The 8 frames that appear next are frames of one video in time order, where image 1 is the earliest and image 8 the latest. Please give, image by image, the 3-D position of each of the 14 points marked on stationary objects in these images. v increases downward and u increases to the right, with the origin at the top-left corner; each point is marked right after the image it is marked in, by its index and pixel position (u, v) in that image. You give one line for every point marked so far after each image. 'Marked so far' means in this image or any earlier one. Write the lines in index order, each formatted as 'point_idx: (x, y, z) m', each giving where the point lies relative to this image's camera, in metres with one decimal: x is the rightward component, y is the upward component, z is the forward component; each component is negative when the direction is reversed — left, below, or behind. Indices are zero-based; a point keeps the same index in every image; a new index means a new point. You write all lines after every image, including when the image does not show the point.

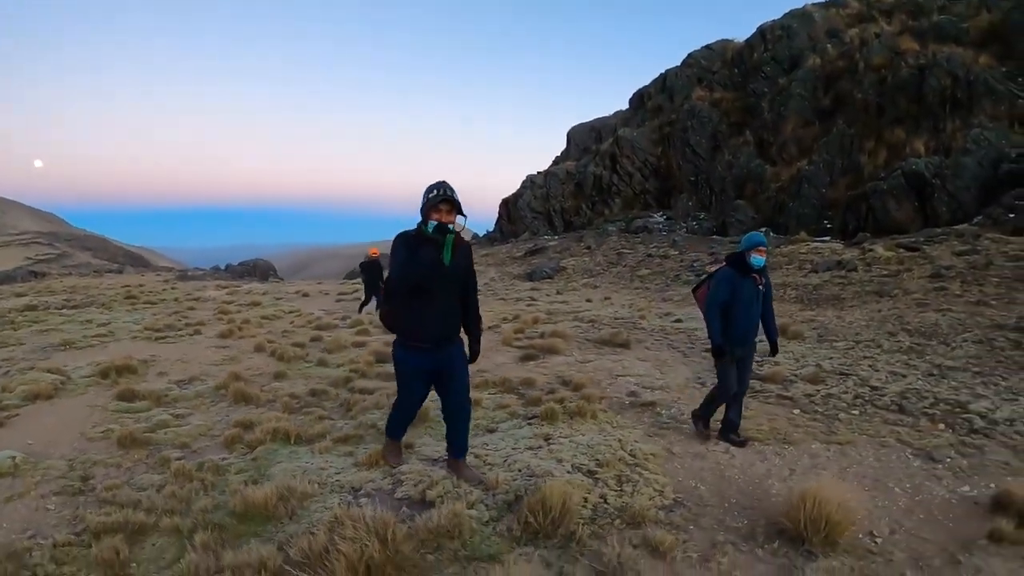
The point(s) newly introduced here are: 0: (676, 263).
0: (+2.6, +0.2, +15.9) m
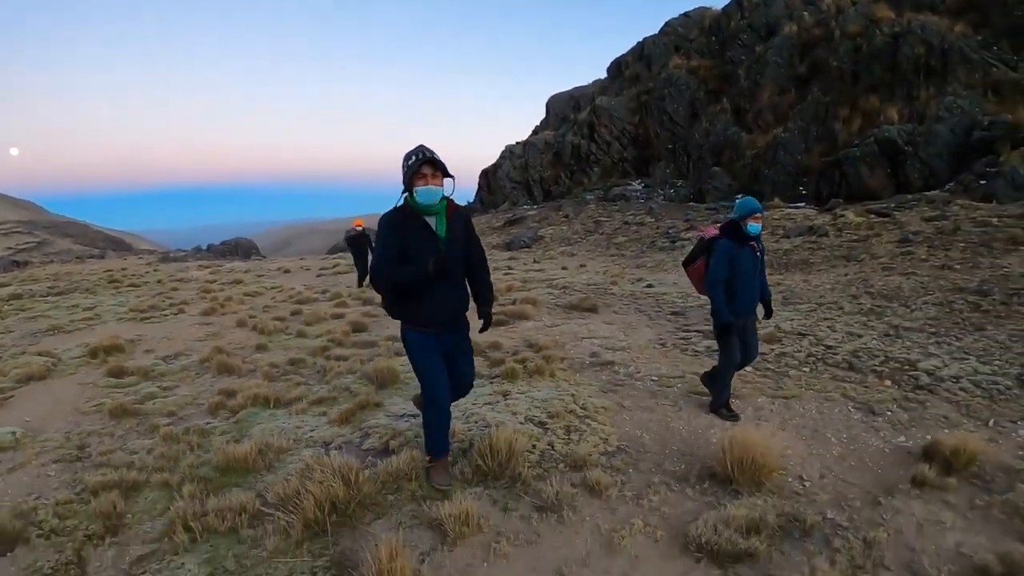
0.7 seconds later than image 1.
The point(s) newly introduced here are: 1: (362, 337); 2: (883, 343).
0: (+2.6, +1.1, +16.1) m
1: (-1.6, -0.5, +8.5) m
2: (+3.5, -0.5, +8.0) m
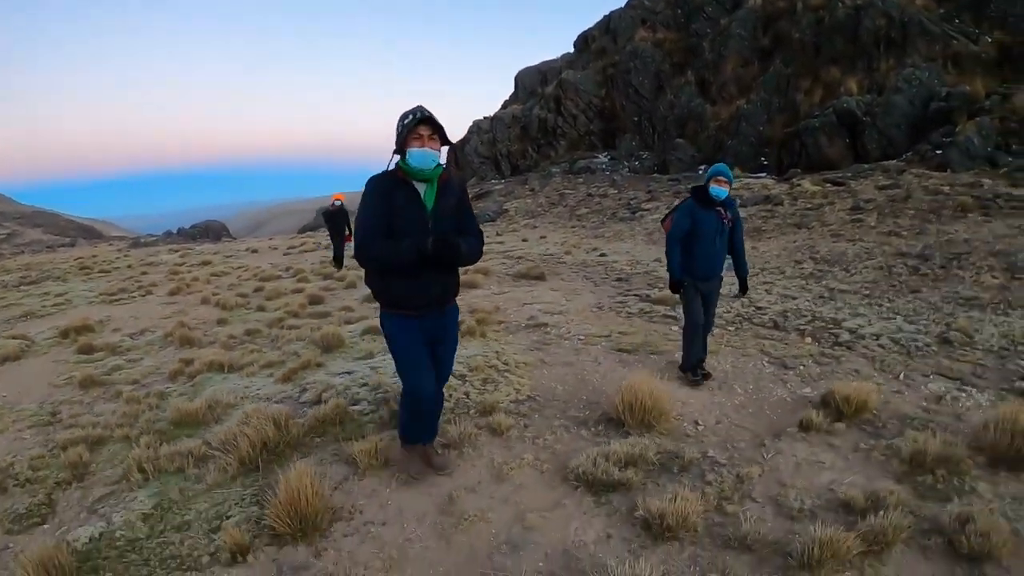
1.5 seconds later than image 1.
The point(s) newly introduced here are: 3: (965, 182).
0: (+1.9, +1.6, +16.5) m
1: (-2.0, -0.2, +9.0) m
2: (+3.0, -0.2, +8.6) m
3: (+7.6, +1.9, +14.2) m
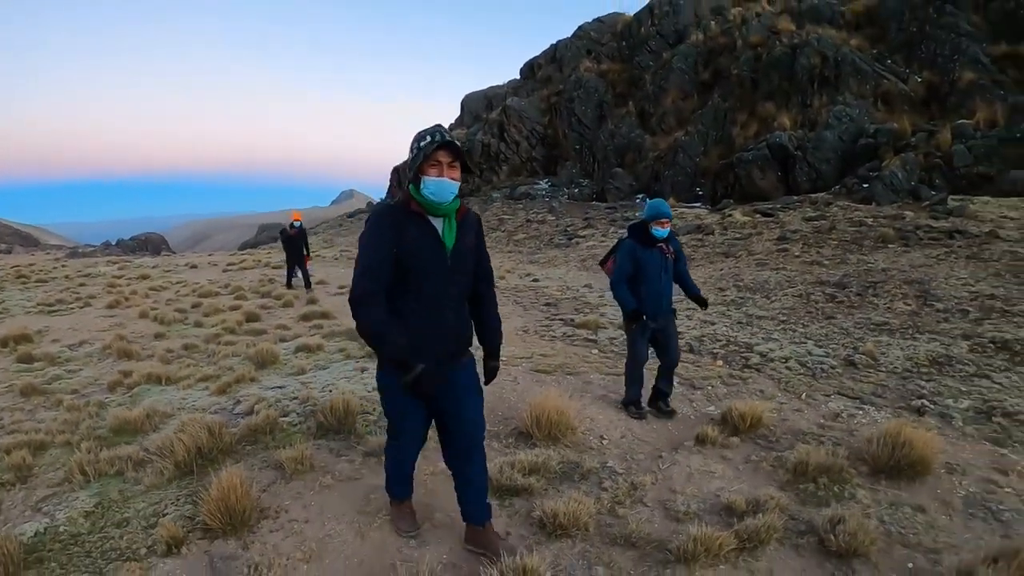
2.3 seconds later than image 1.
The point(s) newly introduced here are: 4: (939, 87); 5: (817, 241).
0: (+0.8, +1.2, +17.0) m
1: (-2.7, -0.4, +9.2) m
2: (+2.3, -0.4, +9.1) m
3: (+6.6, +1.3, +15.1) m
4: (+10.2, +4.7, +19.7) m
5: (+5.1, +0.8, +14.6) m
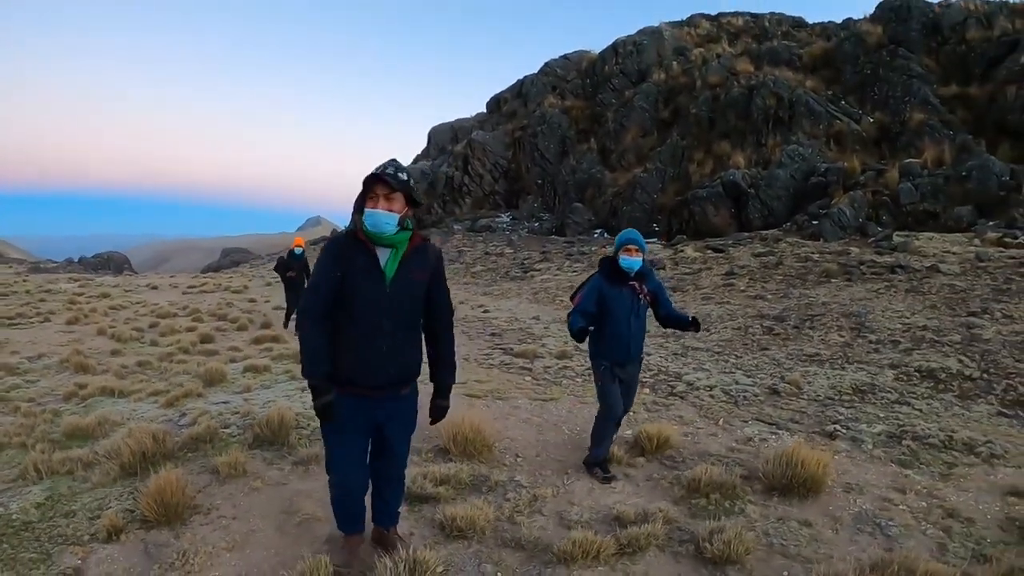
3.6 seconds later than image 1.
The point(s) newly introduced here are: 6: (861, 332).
0: (-0.1, +0.6, +17.5) m
1: (-3.3, -0.7, +9.5) m
2: (+1.7, -0.8, +9.6) m
3: (+5.9, +0.6, +15.8) m
4: (+9.3, +3.7, +20.7) m
5: (+4.4, +0.1, +15.2) m
6: (+4.5, -0.6, +11.2) m
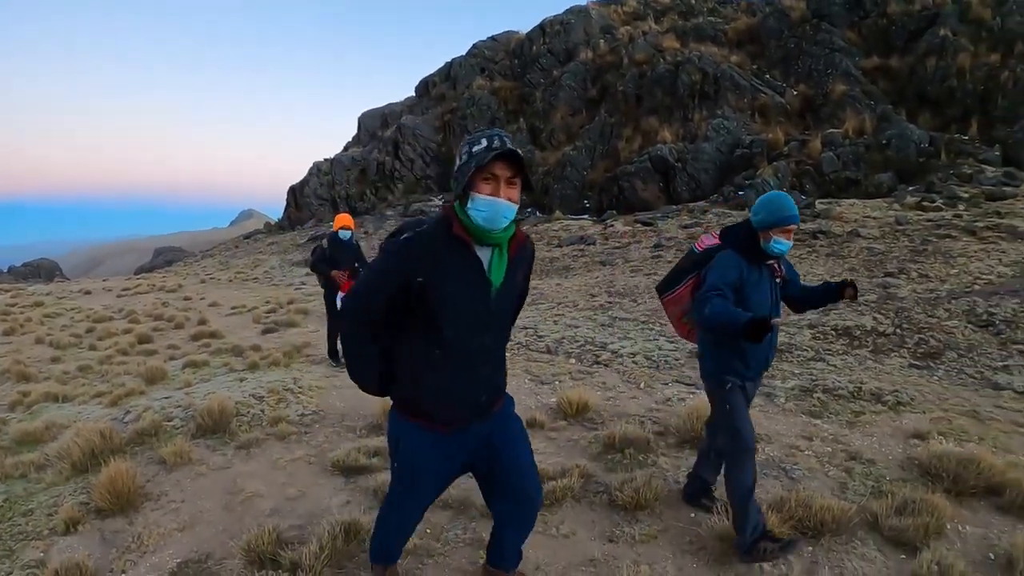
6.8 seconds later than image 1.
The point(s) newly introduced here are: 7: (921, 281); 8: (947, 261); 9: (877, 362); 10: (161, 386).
0: (-1.4, +0.9, +17.8) m
1: (-4.1, -0.7, +9.7) m
2: (+1.0, -0.5, +10.1) m
3: (+4.6, +1.3, +16.5) m
4: (+7.5, +4.7, +21.5) m
5: (+3.2, +0.7, +15.8) m
6: (+3.6, -0.1, +11.9) m
7: (+5.5, +0.1, +11.6) m
8: (+6.2, +0.4, +12.2) m
9: (+3.8, -0.7, +8.9) m
10: (-2.9, -0.8, +7.2) m
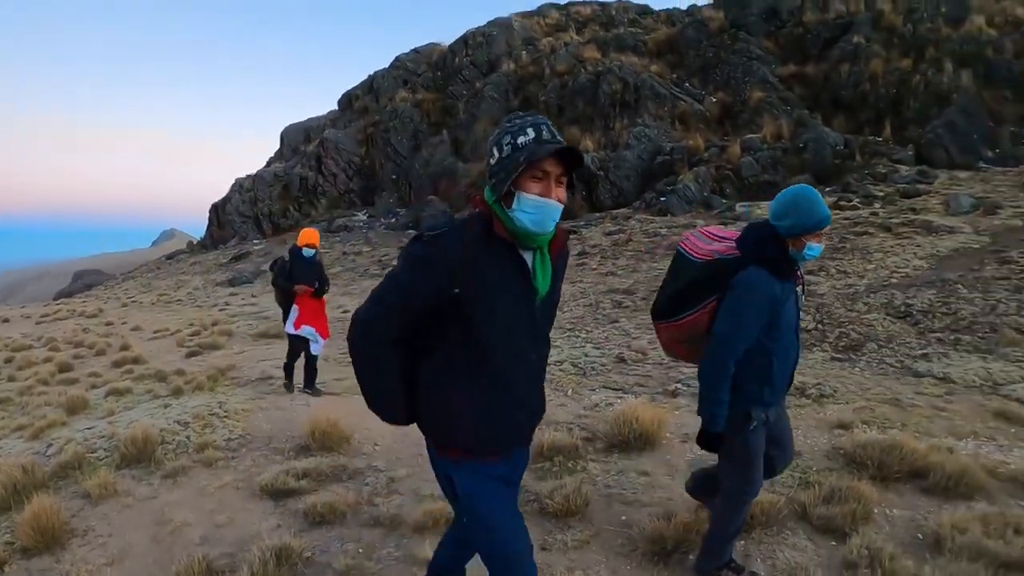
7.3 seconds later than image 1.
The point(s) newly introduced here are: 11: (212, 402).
0: (-2.9, +0.6, +17.8) m
1: (-4.8, -1.0, +9.4) m
2: (+0.1, -0.7, +10.2) m
3: (+3.2, +1.2, +16.9) m
4: (+5.6, +4.7, +22.2) m
5: (+1.8, +0.6, +16.2) m
6: (+2.6, -0.2, +12.2) m
7: (+4.5, +0.1, +12.1) m
8: (+5.2, +0.4, +12.8) m
9: (+3.0, -0.7, +9.2) m
10: (-3.5, -1.1, +7.1) m
11: (-2.4, -0.9, +7.0) m
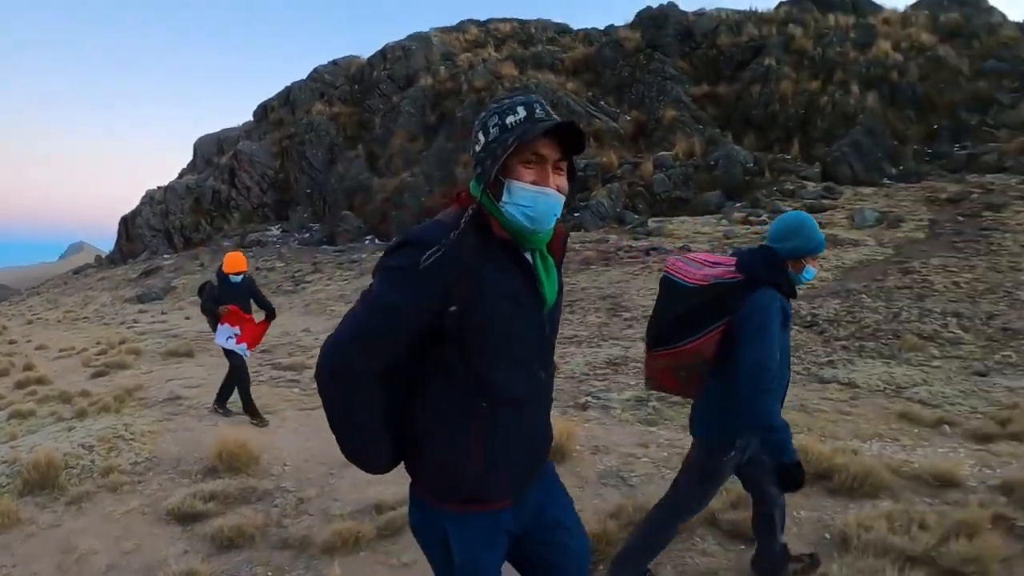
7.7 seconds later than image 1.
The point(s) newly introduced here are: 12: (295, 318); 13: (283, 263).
0: (-4.6, +0.3, +17.6) m
1: (-5.8, -1.1, +9.1) m
2: (-0.9, -0.9, +10.4) m
3: (+1.5, +0.9, +17.3) m
4: (+3.4, +4.3, +22.8) m
5: (+0.2, +0.3, +16.4) m
6: (+1.4, -0.4, +12.6) m
7: (+3.3, -0.1, +12.6) m
8: (+3.9, +0.2, +13.4) m
9: (+2.1, -0.9, +9.7) m
10: (-4.2, -1.2, +6.9) m
11: (-3.1, -1.1, +6.9) m
12: (-3.3, -0.4, +13.4) m
13: (-4.9, +0.6, +19.0) m
